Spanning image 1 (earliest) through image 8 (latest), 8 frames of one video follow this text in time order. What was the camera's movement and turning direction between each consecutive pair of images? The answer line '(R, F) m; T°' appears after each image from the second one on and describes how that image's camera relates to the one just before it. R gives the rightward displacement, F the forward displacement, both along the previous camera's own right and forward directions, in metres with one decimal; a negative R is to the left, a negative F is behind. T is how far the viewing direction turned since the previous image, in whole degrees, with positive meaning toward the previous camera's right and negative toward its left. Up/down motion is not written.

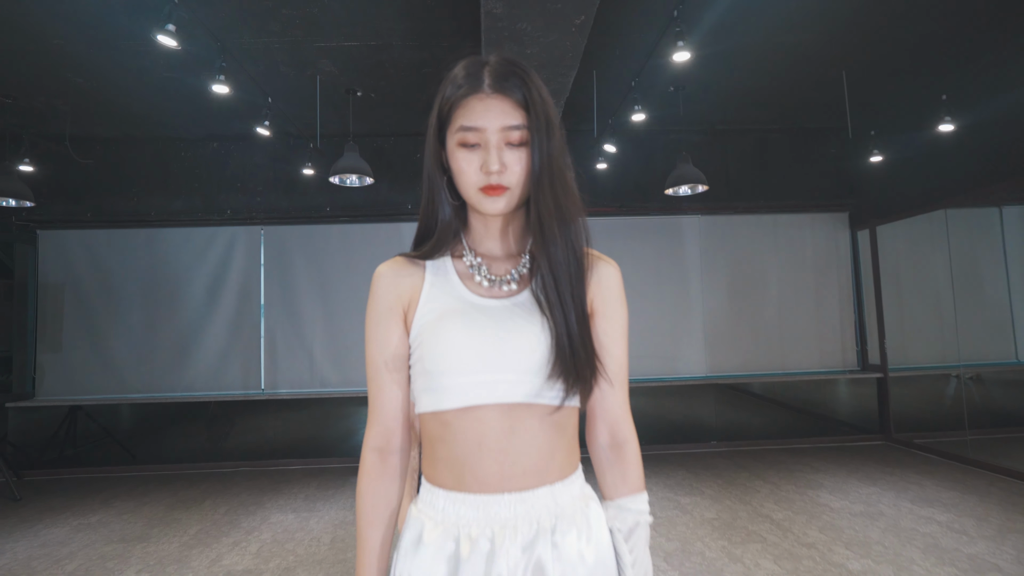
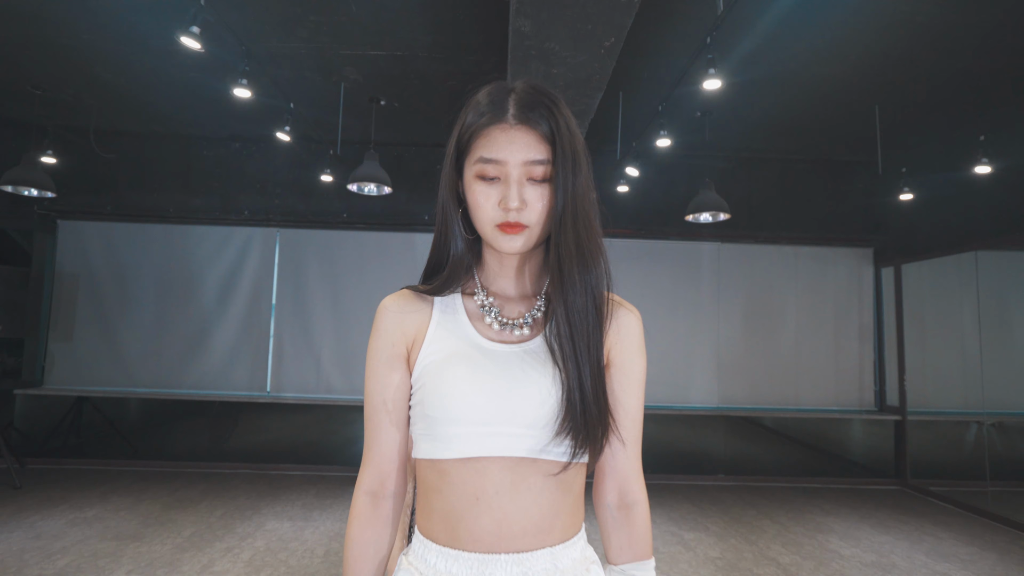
(0.0, 0.0) m; -1°
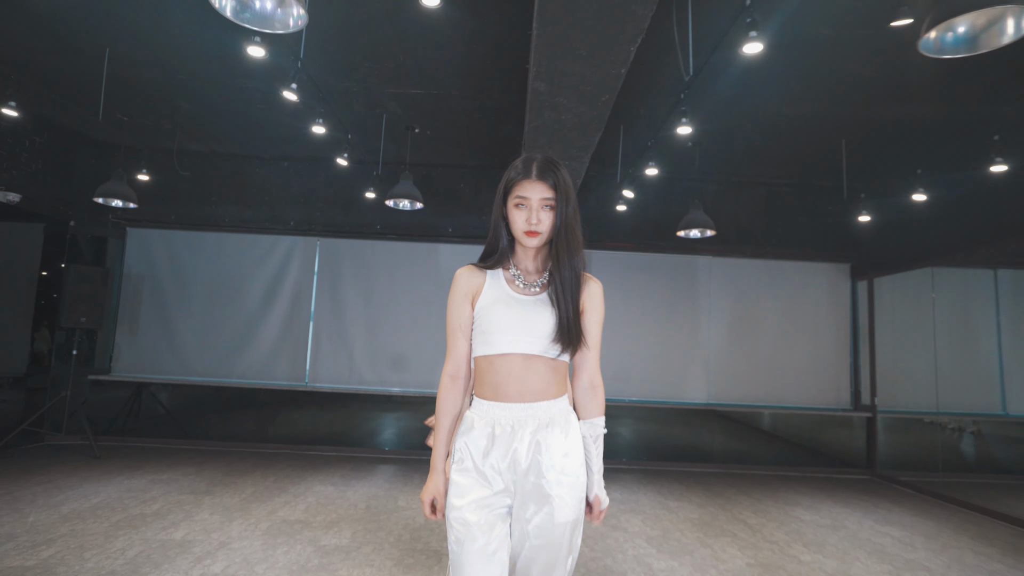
(0.0, -0.6) m; -1°
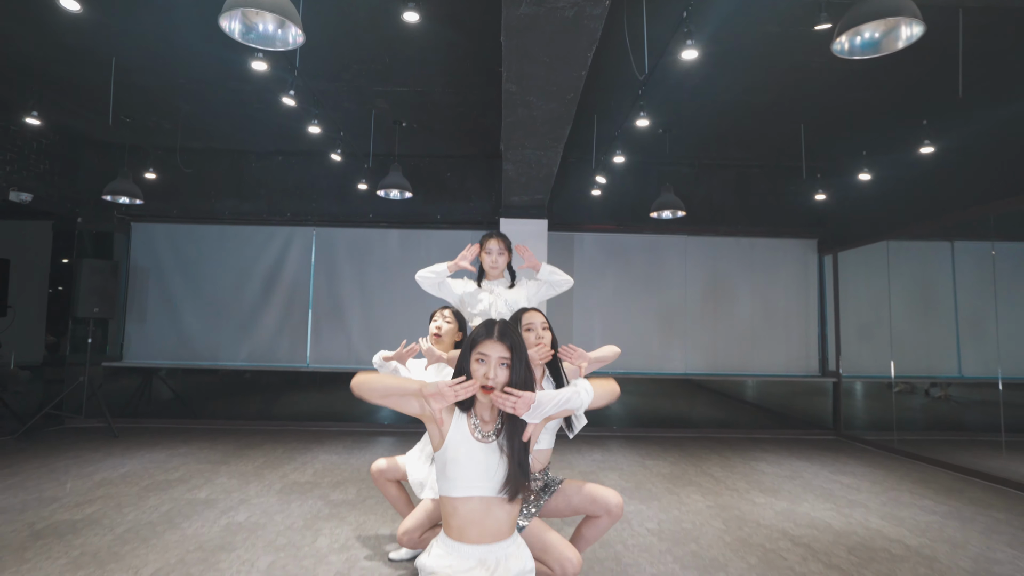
(+0.1, -0.3) m; 0°
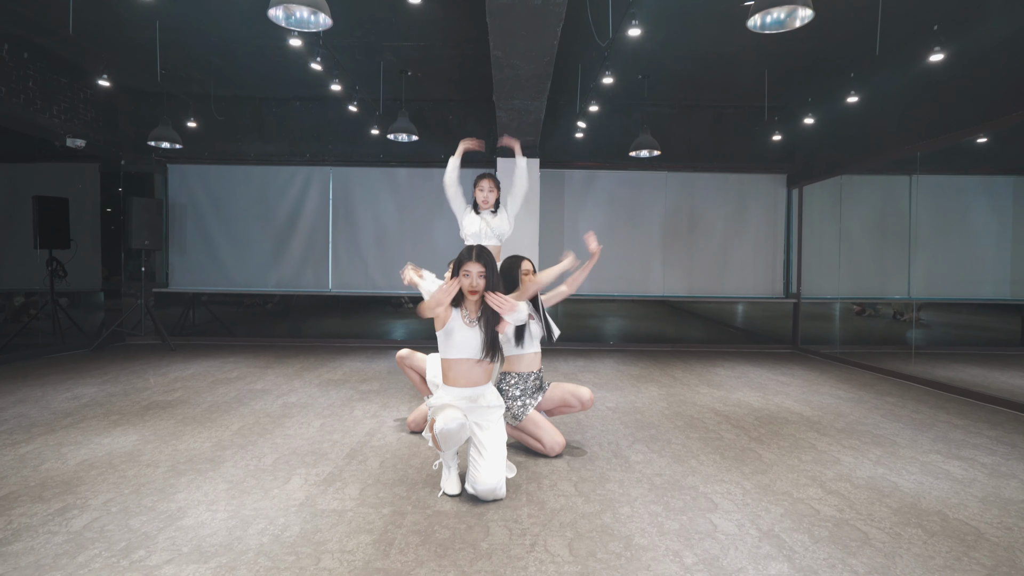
(+0.1, -0.7) m; -1°
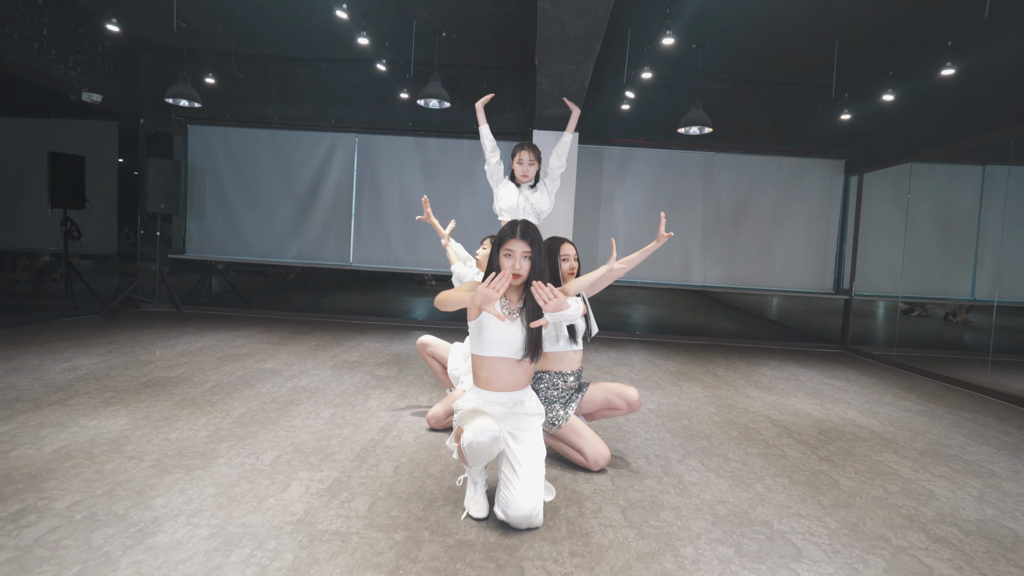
(-0.1, +0.4) m; -2°
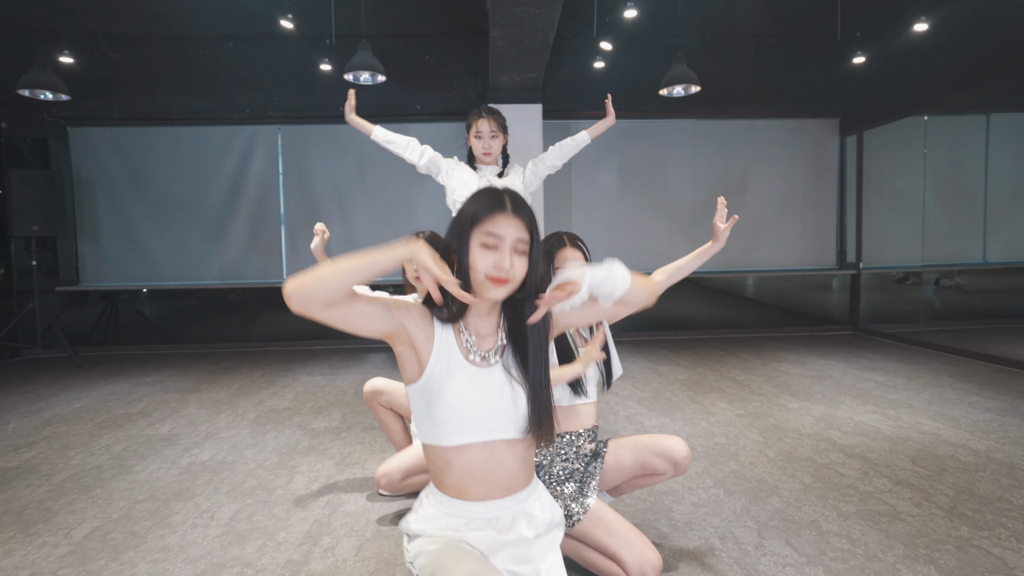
(0.0, +0.8) m; +4°
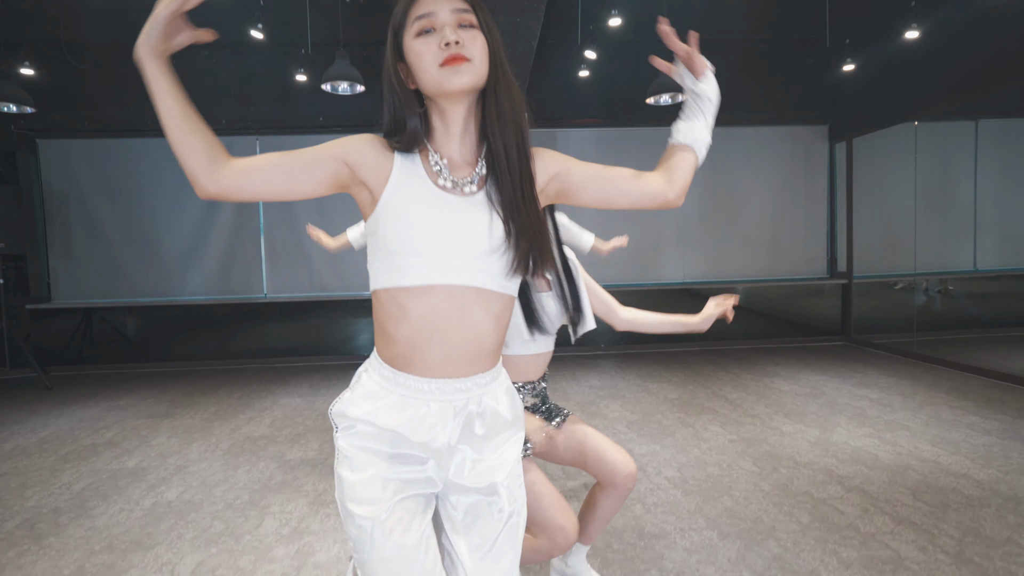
(0.0, +0.1) m; +1°
